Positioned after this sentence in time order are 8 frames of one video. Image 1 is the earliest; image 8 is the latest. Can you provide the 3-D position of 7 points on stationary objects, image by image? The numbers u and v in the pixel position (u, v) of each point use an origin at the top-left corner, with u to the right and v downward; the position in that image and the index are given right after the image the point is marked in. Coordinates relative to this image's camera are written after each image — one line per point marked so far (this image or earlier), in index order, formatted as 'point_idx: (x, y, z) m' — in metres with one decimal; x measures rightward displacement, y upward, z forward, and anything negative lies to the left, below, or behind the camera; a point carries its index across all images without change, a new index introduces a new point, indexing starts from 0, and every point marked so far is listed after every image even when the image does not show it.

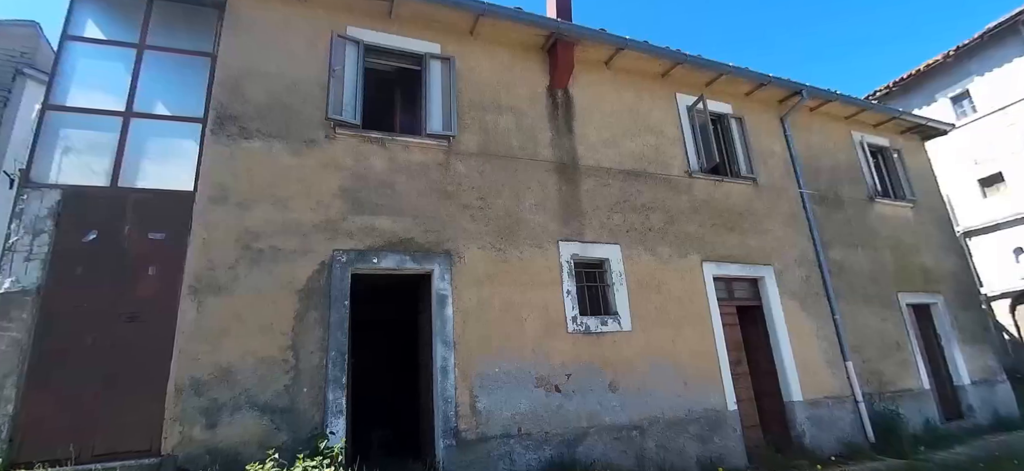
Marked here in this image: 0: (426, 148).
0: (-0.9, +0.9, +5.1) m
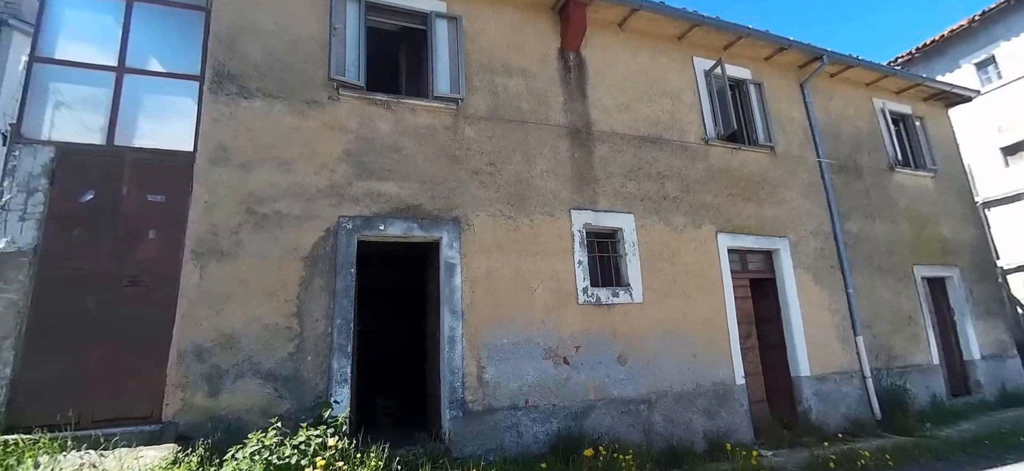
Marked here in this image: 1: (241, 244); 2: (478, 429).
0: (-0.8, +1.3, +4.9) m
1: (-2.2, -0.1, +4.0) m
2: (-0.3, -1.9, +4.7) m
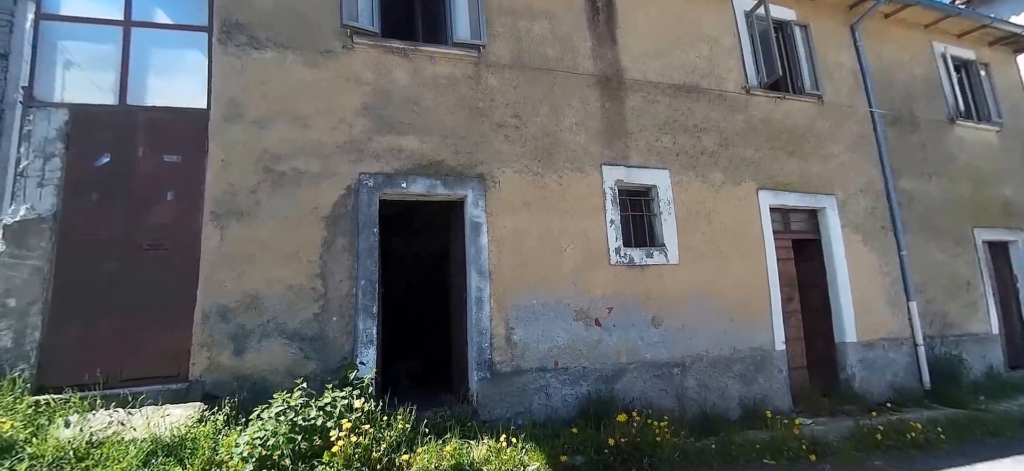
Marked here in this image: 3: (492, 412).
0: (-0.6, +1.7, +4.6) m
1: (-2.0, +0.3, +3.8) m
2: (-0.1, -1.5, +4.6) m
3: (-0.2, -1.7, +4.5) m
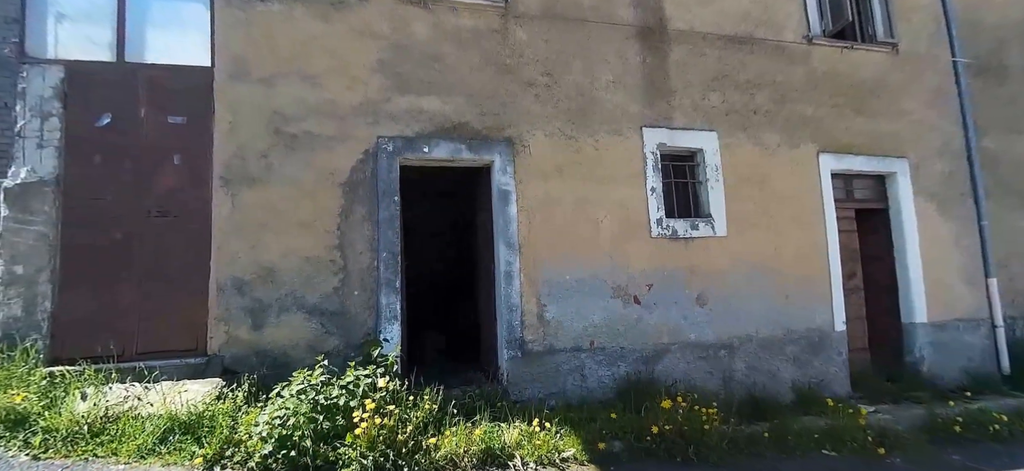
0: (-0.3, +2.0, +4.2) m
1: (-1.8, +0.5, +3.6) m
2: (+0.2, -1.2, +4.3) m
3: (+0.1, -1.4, +4.2) m
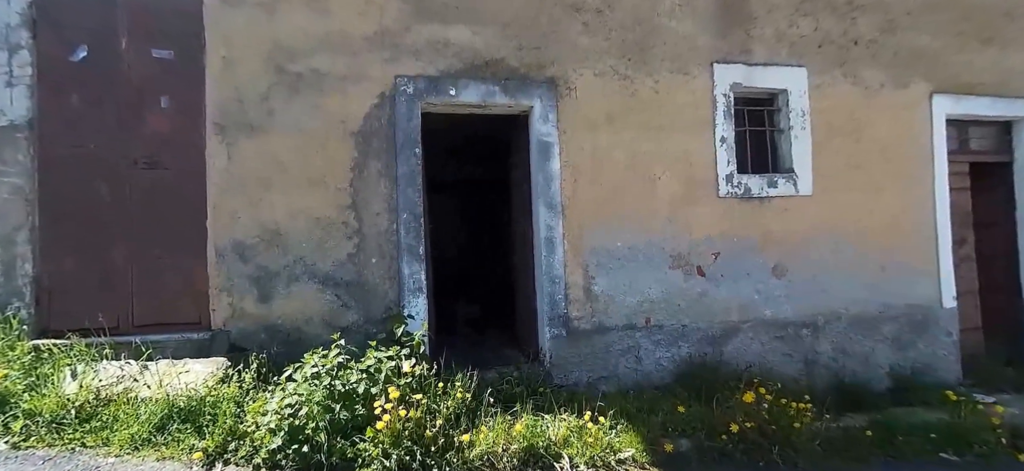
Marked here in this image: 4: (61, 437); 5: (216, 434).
0: (0.0, +2.3, +3.5) m
1: (-1.5, +0.8, +3.1) m
2: (+0.6, -0.9, +3.7) m
3: (+0.4, -1.1, +3.7) m
4: (-2.2, -1.0, +2.3) m
5: (-1.5, -1.0, +2.4) m
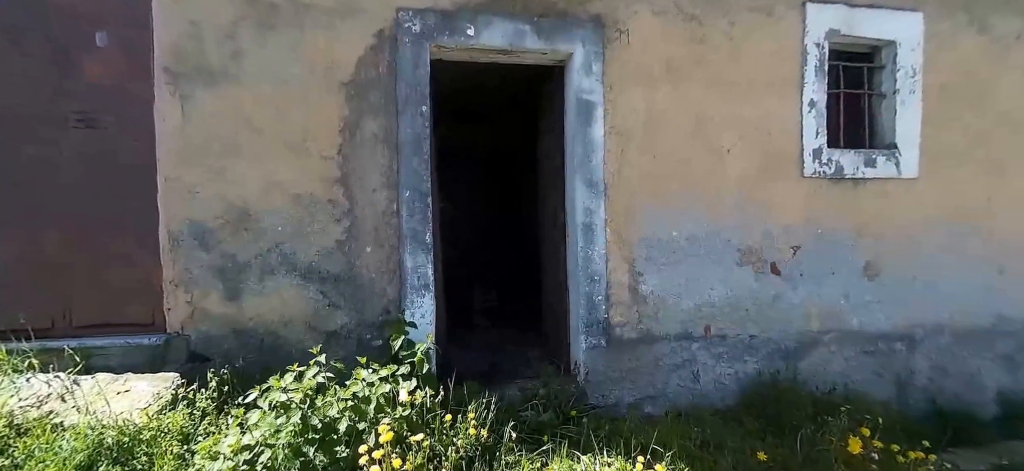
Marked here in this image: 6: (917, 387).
0: (+0.2, +2.3, +2.7) m
1: (-1.3, +0.9, +2.4) m
2: (+0.7, -0.8, +3.0) m
3: (+0.6, -1.0, +3.0) m
4: (-2.1, -0.9, +1.7) m
5: (-1.4, -0.9, +1.8) m
6: (+2.8, -1.1, +3.4) m
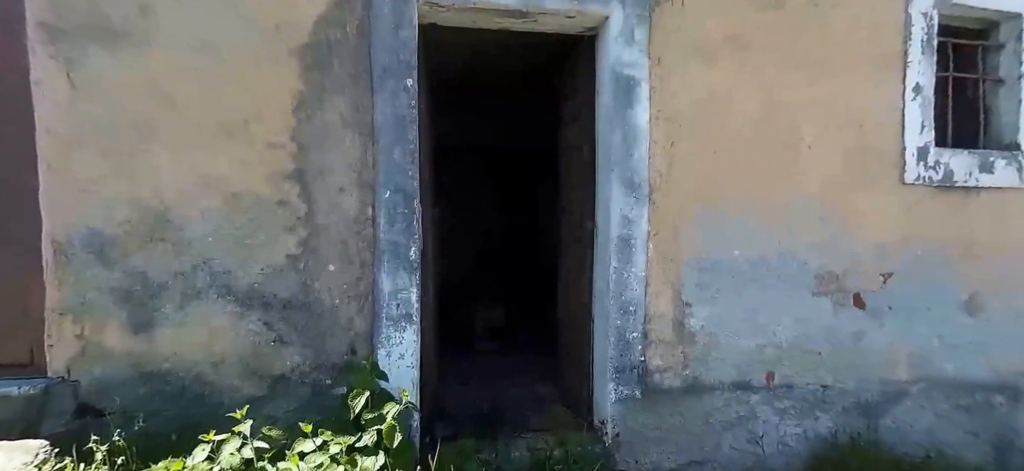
0: (+0.3, +2.3, +2.0) m
1: (-1.3, +0.8, +1.7) m
2: (+0.8, -0.9, +2.3) m
3: (+0.6, -1.1, +2.3) m
4: (-2.1, -0.9, +1.1) m
5: (-1.4, -1.0, +1.1) m
6: (+2.9, -1.2, +2.6) m
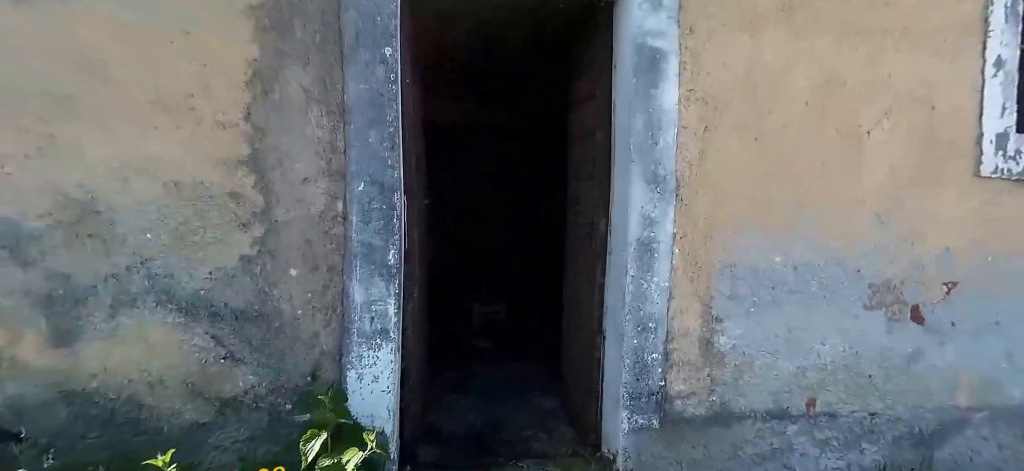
0: (+0.4, +2.2, +1.6) m
1: (-1.3, +0.8, +1.4) m
2: (+0.7, -0.9, +2.0) m
3: (+0.6, -1.1, +2.0) m
4: (-2.1, -0.9, +0.8) m
5: (-1.4, -1.0, +0.8) m
6: (+2.9, -1.3, +2.3) m
